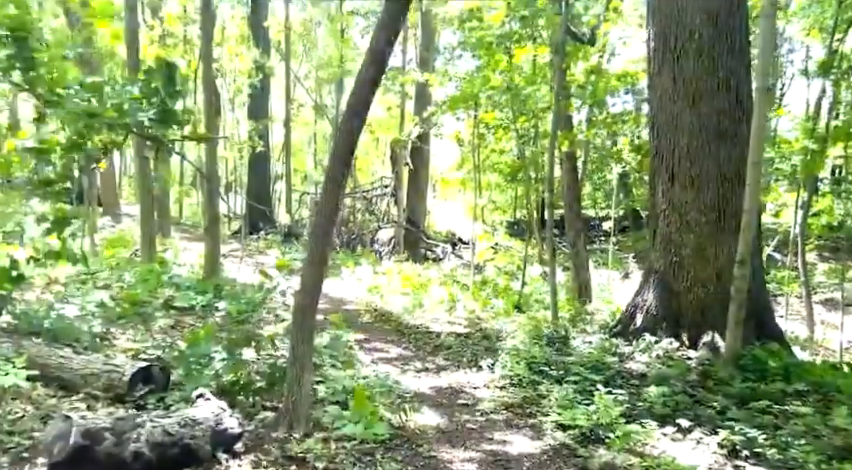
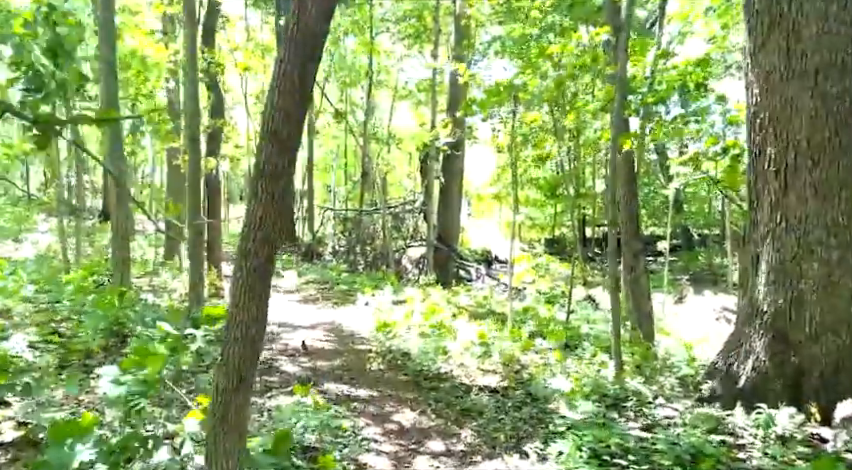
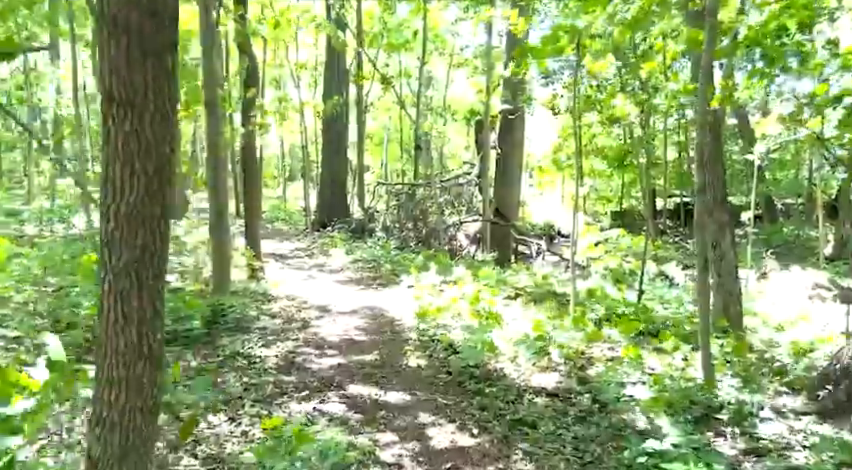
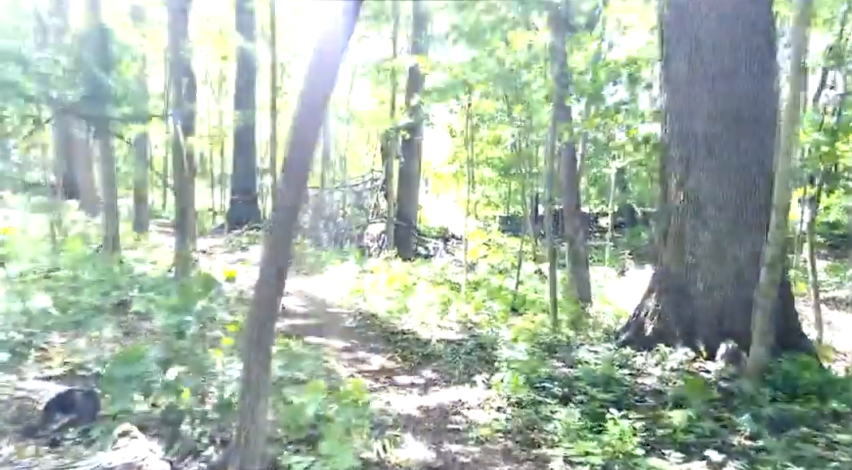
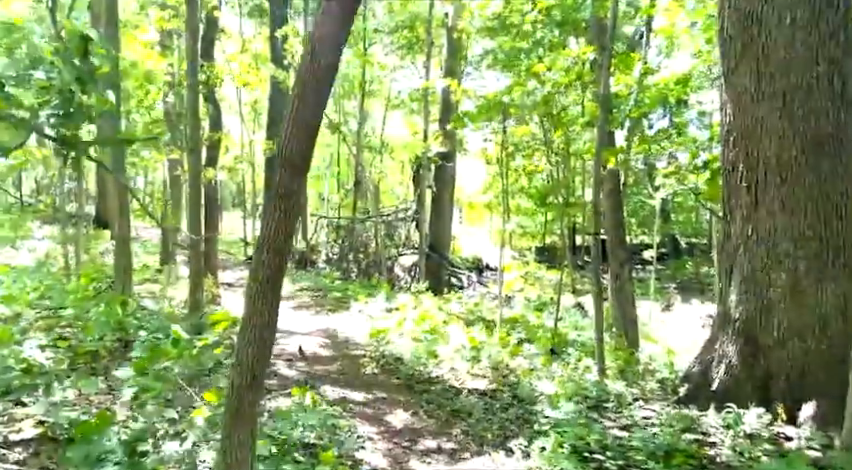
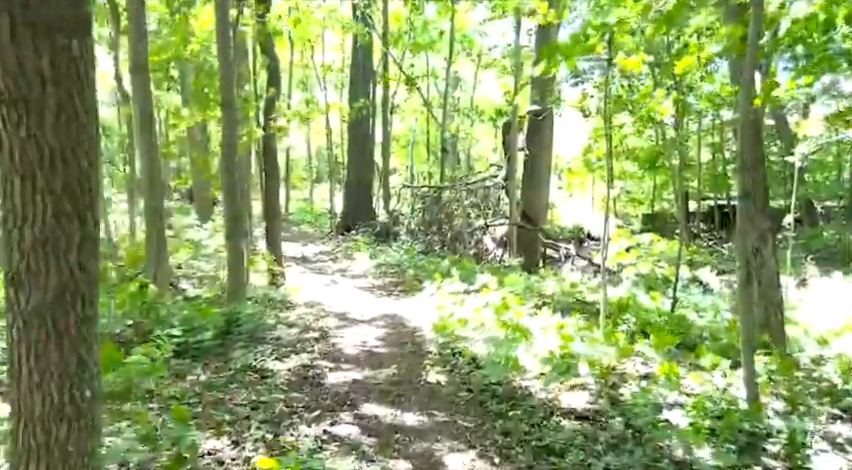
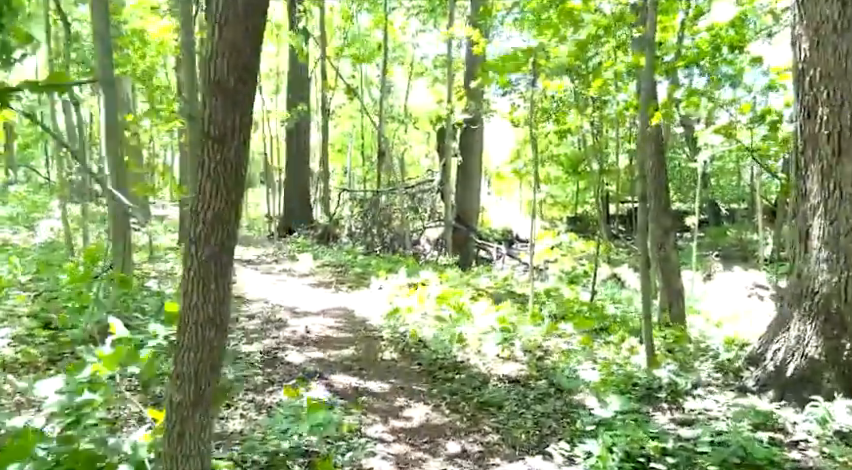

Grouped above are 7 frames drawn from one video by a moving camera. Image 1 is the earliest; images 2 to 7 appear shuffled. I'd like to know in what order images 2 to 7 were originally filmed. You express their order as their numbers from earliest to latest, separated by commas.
4, 5, 2, 7, 3, 6
